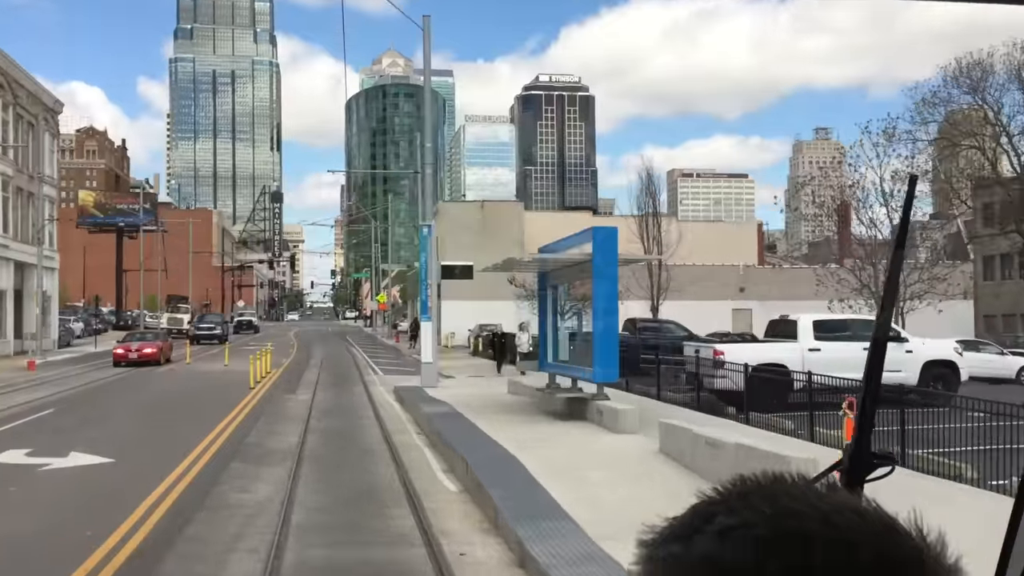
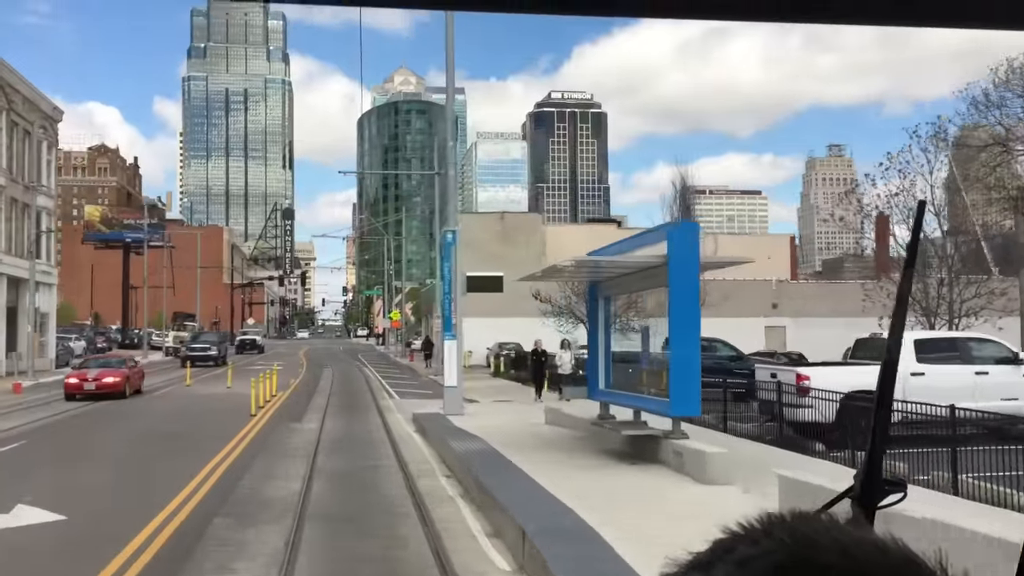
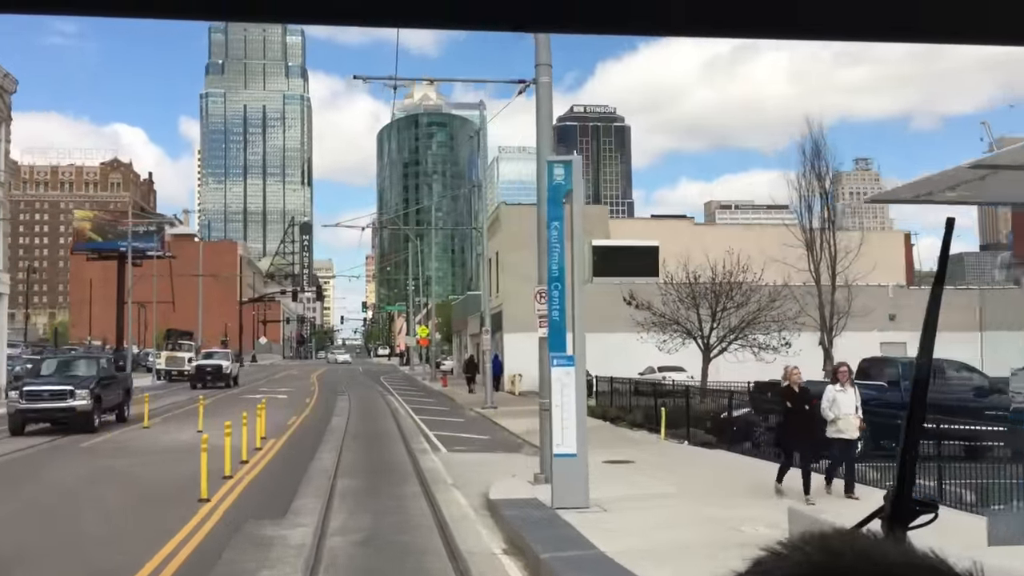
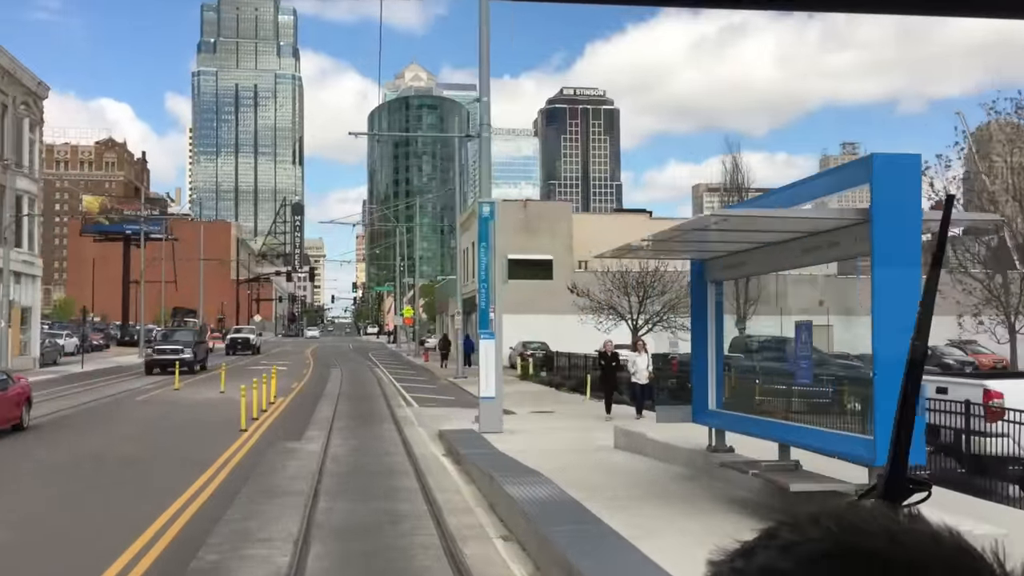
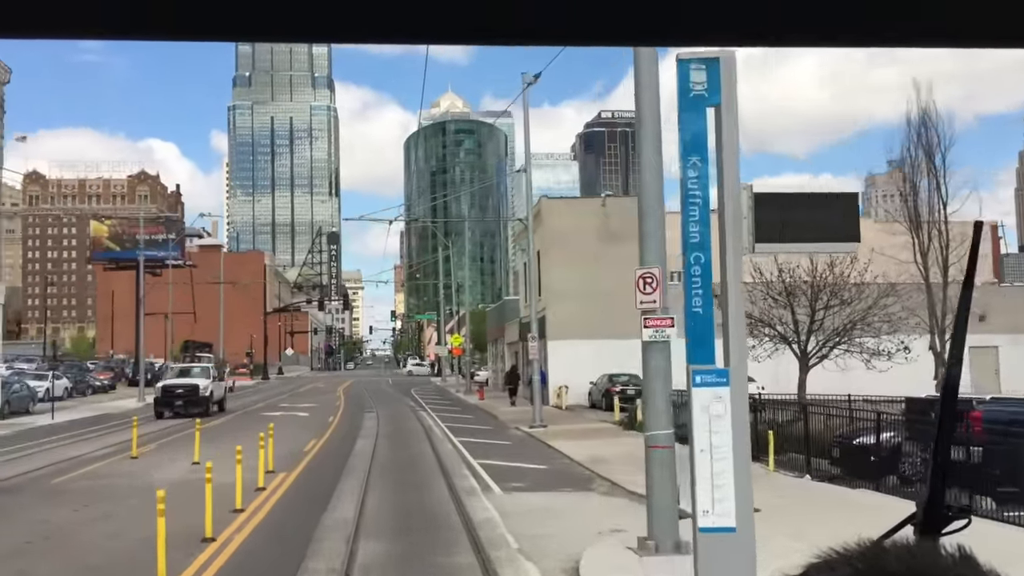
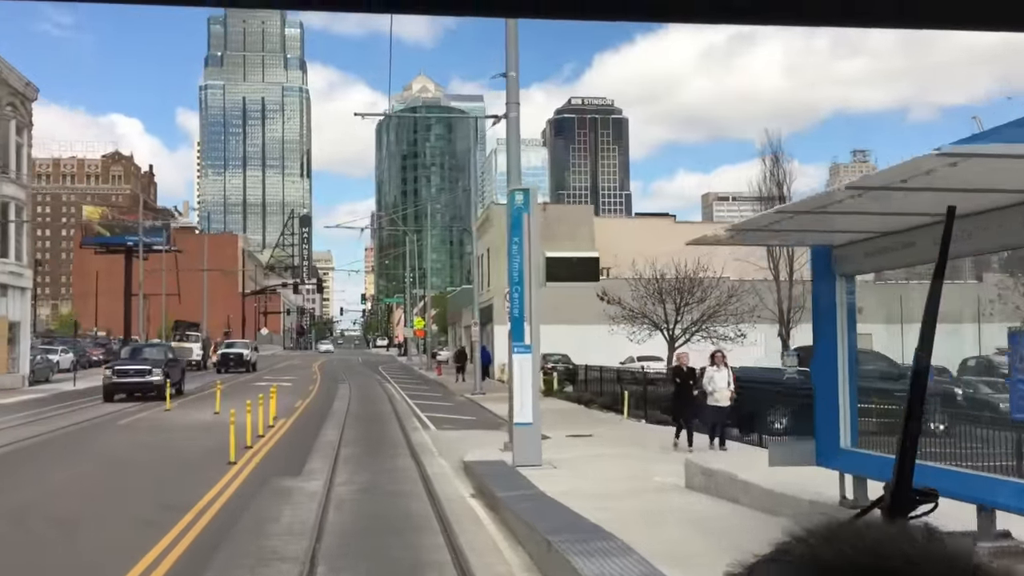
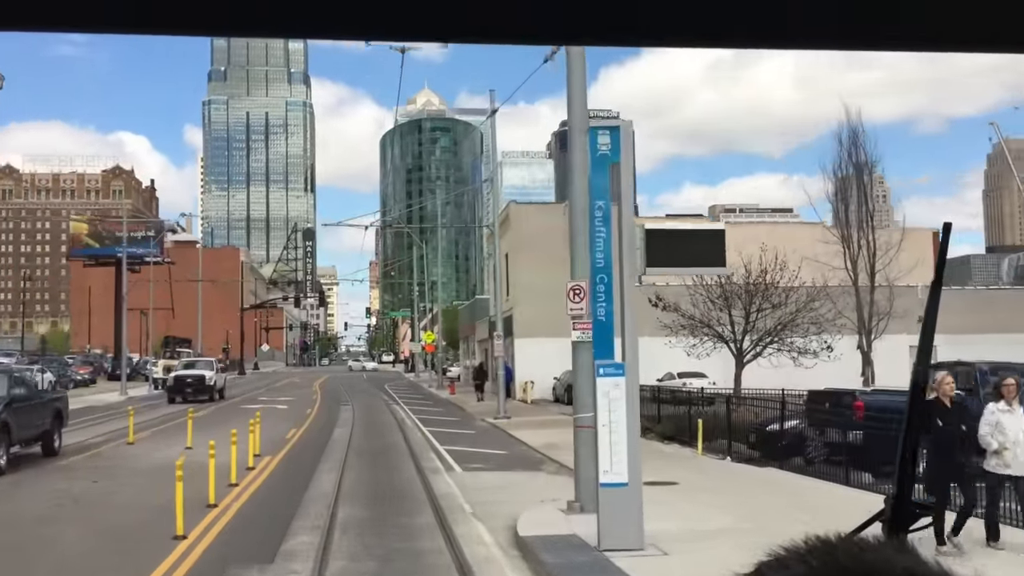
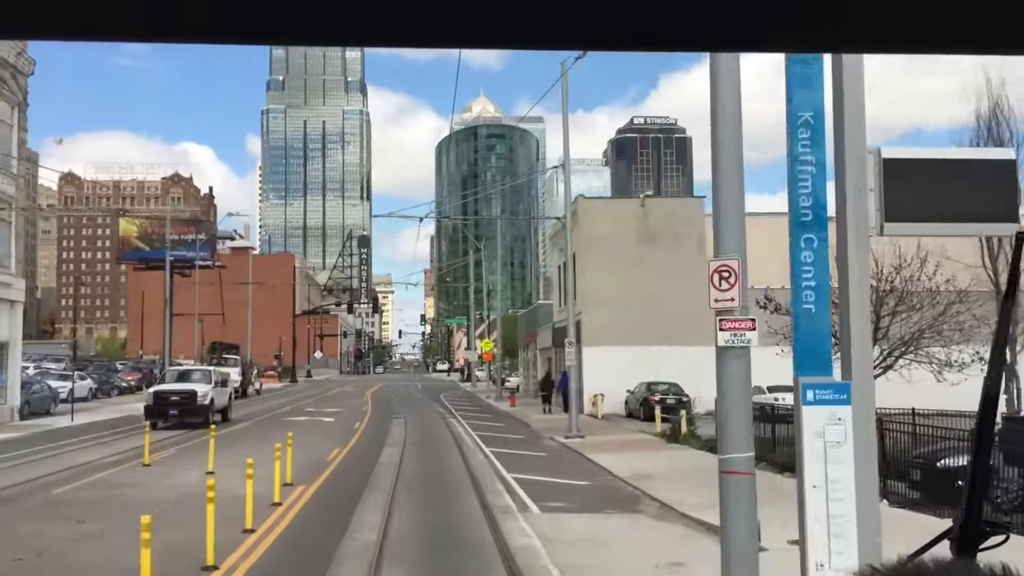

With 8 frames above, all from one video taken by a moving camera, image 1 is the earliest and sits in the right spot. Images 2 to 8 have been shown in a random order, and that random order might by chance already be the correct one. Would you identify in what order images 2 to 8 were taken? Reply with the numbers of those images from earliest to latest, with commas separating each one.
2, 4, 6, 3, 7, 5, 8
